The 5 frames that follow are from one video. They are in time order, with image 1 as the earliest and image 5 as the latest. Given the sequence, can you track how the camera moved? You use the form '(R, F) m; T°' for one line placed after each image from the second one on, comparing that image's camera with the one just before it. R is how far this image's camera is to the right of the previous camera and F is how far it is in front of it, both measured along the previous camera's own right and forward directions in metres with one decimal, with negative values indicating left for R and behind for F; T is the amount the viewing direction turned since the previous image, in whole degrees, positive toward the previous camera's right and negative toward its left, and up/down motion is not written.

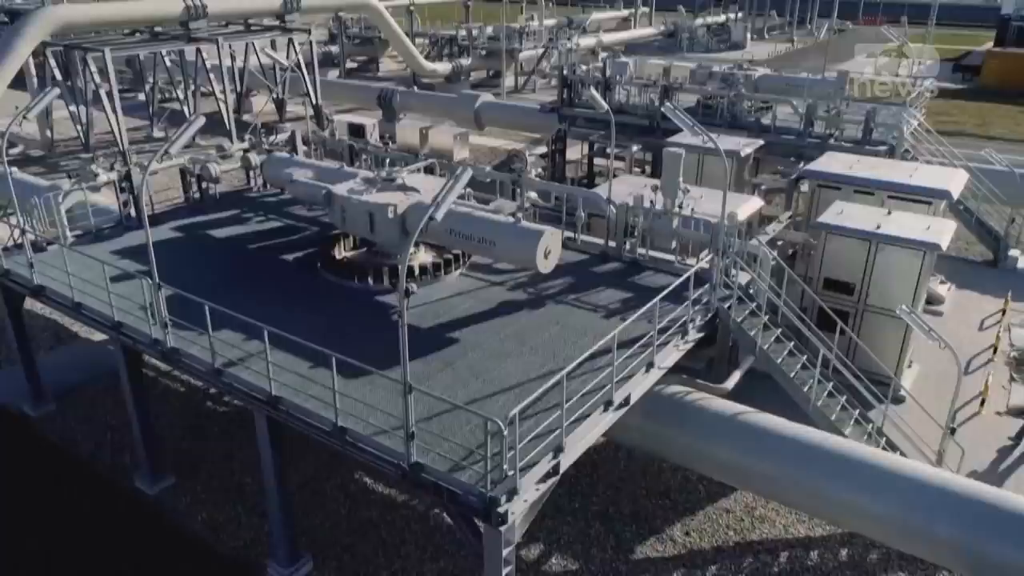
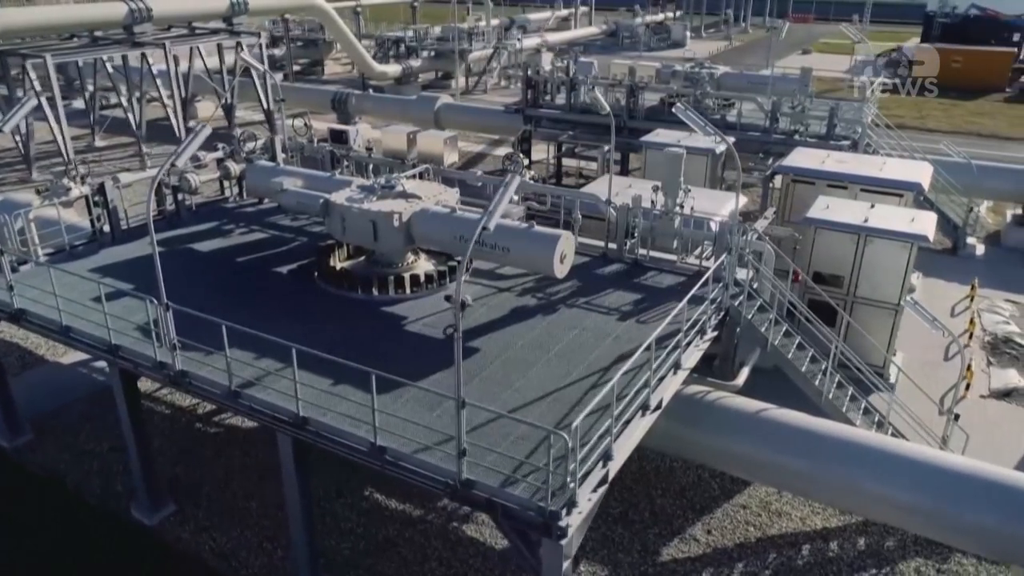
(-1.1, +0.2) m; +5°
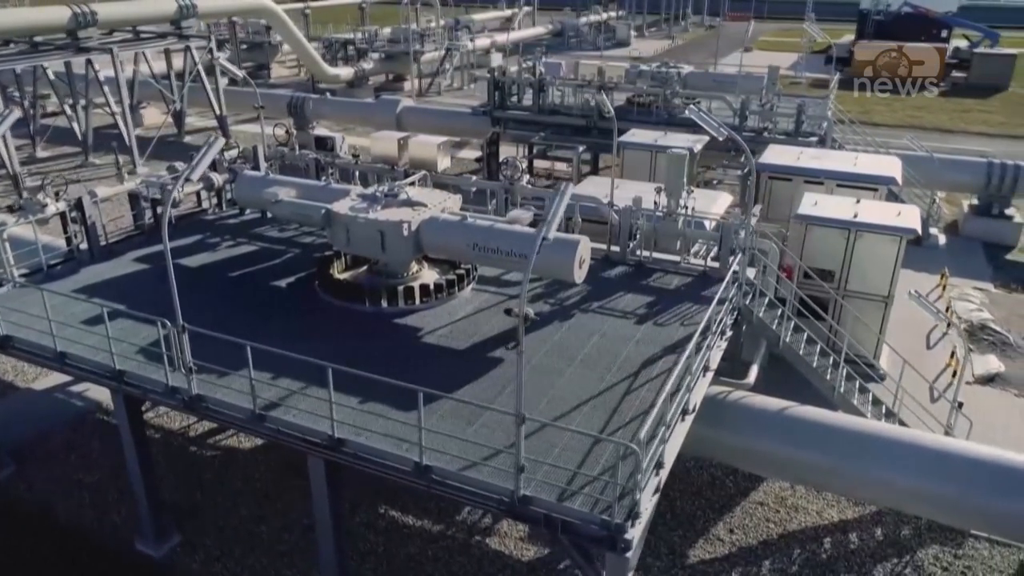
(-1.1, +0.2) m; +5°
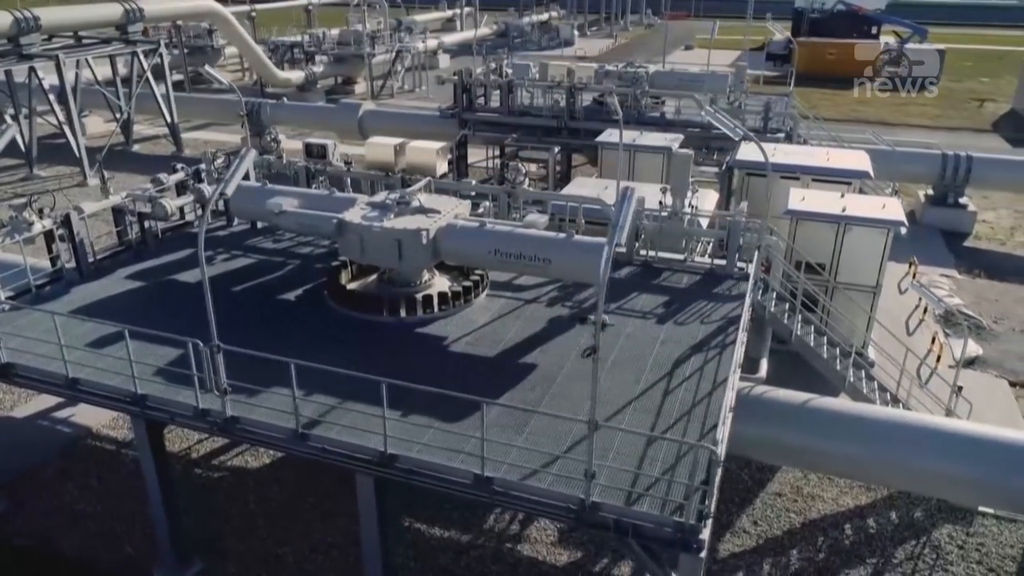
(-1.2, +0.1) m; +5°
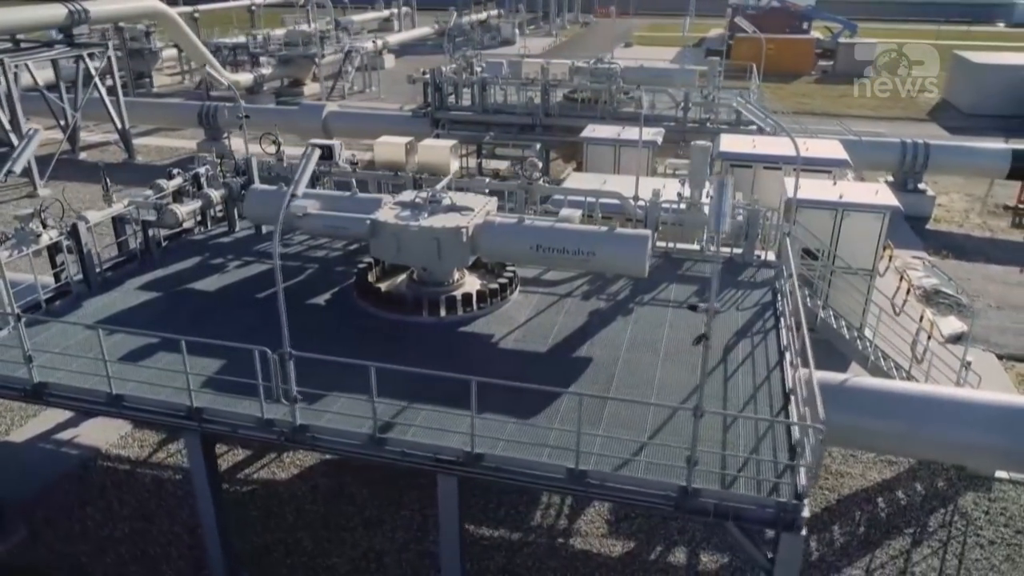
(-1.6, +0.1) m; +5°
